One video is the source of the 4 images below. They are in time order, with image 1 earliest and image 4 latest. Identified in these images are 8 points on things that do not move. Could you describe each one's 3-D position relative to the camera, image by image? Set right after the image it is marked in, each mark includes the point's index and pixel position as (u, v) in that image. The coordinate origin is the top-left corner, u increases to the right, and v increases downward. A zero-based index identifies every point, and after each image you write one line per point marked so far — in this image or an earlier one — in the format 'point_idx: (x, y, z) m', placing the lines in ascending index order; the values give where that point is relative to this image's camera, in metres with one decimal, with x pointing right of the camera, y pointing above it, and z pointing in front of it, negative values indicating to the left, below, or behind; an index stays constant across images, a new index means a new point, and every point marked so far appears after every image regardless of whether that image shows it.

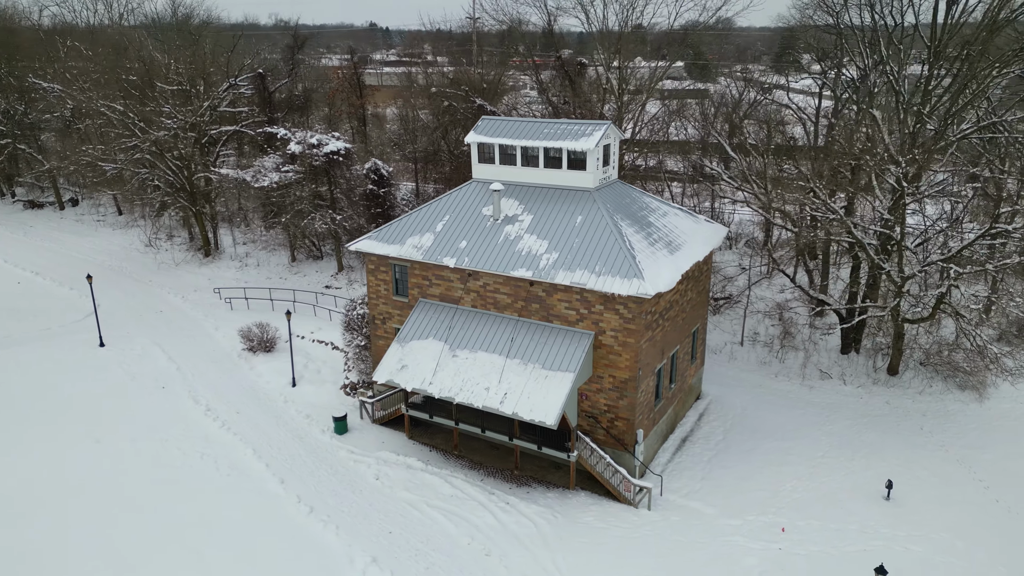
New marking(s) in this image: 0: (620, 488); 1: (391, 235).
0: (+2.5, -4.6, +13.8) m
1: (-3.2, +1.4, +16.3) m
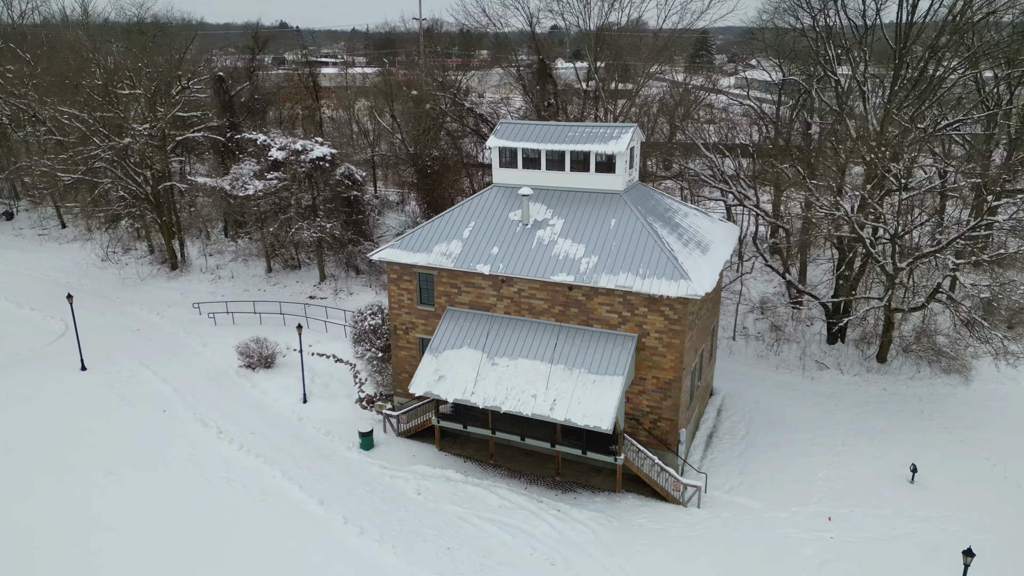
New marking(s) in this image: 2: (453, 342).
0: (+3.6, -4.6, +14.0) m
1: (-2.5, +1.2, +15.8) m
2: (-1.5, -1.3, +15.0) m
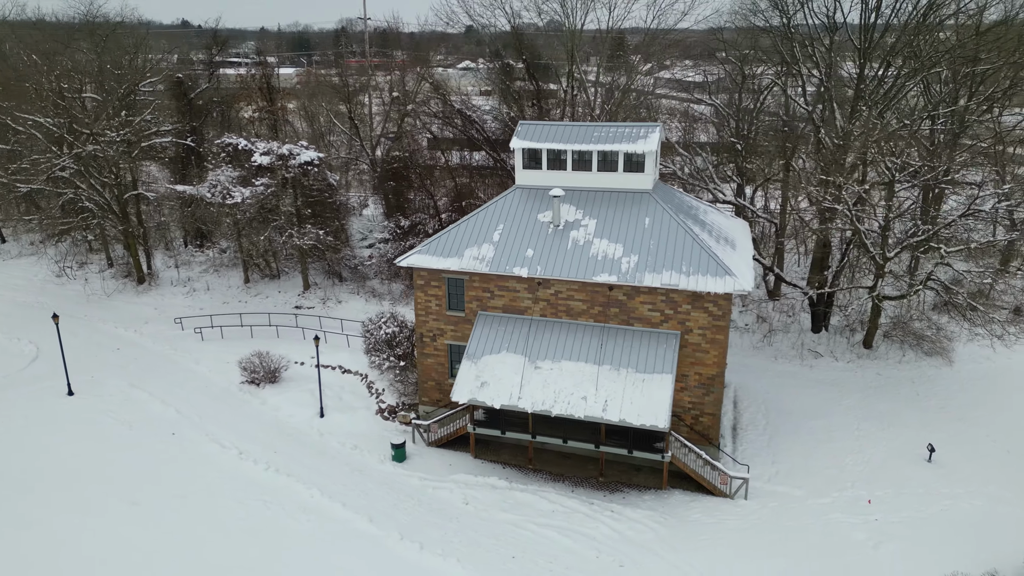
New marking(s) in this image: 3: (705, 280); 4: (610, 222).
0: (+4.8, -4.5, +14.2) m
1: (-1.7, +1.0, +15.5) m
2: (-0.5, -1.4, +14.7) m
3: (+4.3, +0.2, +13.4) m
4: (+2.4, +1.6, +15.0) m
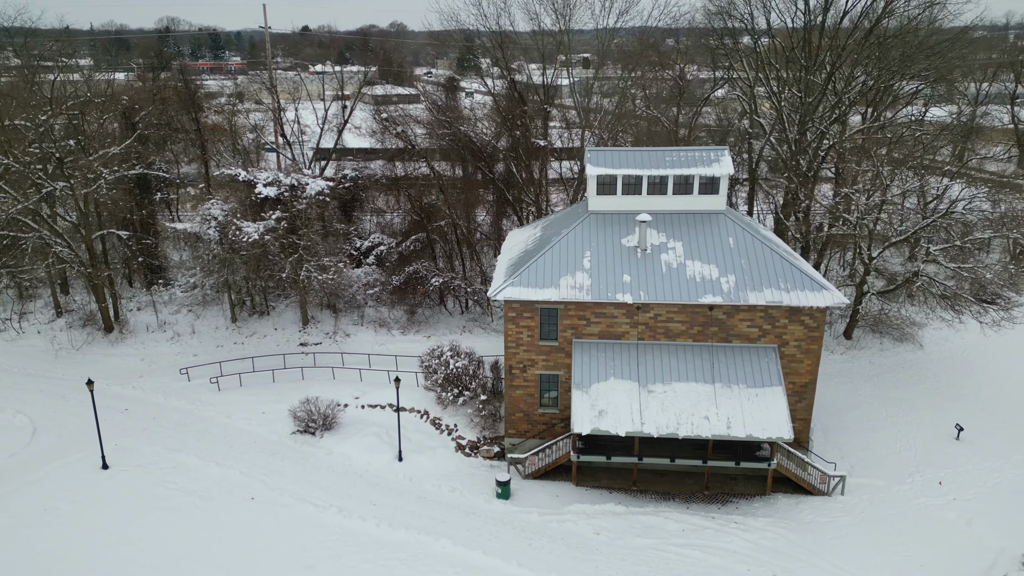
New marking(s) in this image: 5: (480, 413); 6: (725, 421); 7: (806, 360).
0: (+7.6, -4.8, +15.2) m
1: (+0.6, +0.3, +15.4) m
2: (+2.1, -2.1, +14.8) m
3: (+6.9, -0.2, +14.4) m
4: (+4.7, +1.1, +15.6) m
5: (-1.0, -3.6, +17.9) m
6: (+4.8, -3.0, +13.8) m
7: (+7.2, -1.8, +14.9) m
